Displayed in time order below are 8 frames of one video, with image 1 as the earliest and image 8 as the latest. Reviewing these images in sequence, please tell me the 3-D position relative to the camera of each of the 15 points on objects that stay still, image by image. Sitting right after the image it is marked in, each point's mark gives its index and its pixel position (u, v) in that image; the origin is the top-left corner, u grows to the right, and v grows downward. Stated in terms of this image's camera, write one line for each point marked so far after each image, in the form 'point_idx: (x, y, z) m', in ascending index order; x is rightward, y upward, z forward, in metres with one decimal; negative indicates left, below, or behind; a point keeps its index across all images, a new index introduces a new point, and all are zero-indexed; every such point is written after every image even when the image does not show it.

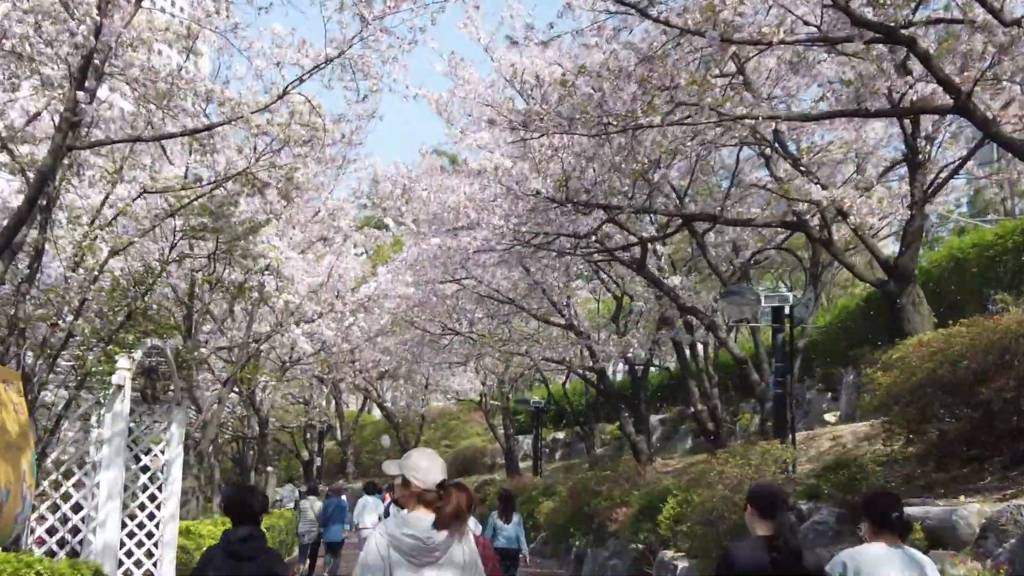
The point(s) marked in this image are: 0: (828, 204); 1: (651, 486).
0: (+3.0, +0.8, +10.7) m
1: (+1.9, -2.7, +15.1) m
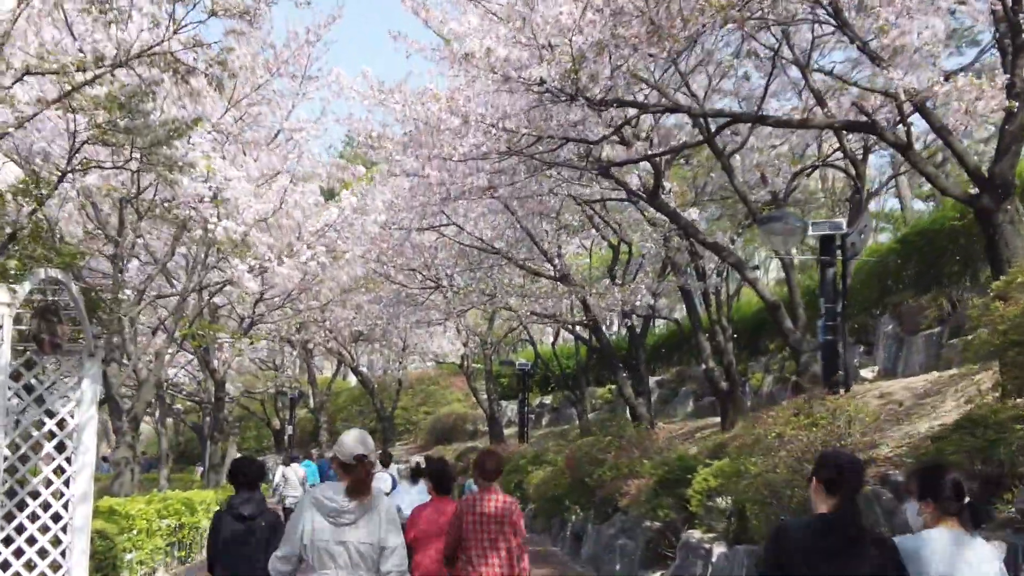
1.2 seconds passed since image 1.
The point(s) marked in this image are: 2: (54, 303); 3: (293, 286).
0: (+3.0, +1.4, +8.5) m
1: (+1.8, -1.9, +13.0) m
2: (-3.5, -0.1, +8.8) m
3: (-3.8, +0.1, +19.8) m
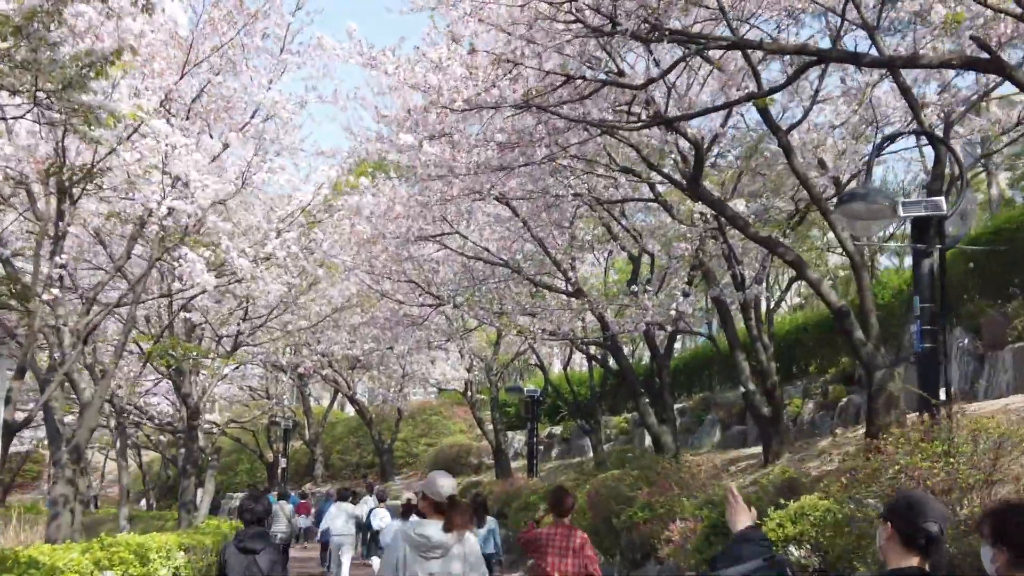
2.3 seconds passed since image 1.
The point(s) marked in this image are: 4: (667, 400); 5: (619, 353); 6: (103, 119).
0: (+3.1, +1.5, +6.5) m
1: (+1.9, -2.0, +10.9) m
2: (-3.4, 0.0, +6.8) m
3: (-3.6, -0.2, +17.7) m
4: (+2.5, -1.8, +18.3) m
5: (+1.7, -1.0, +18.0) m
6: (-2.6, +1.1, +7.1) m
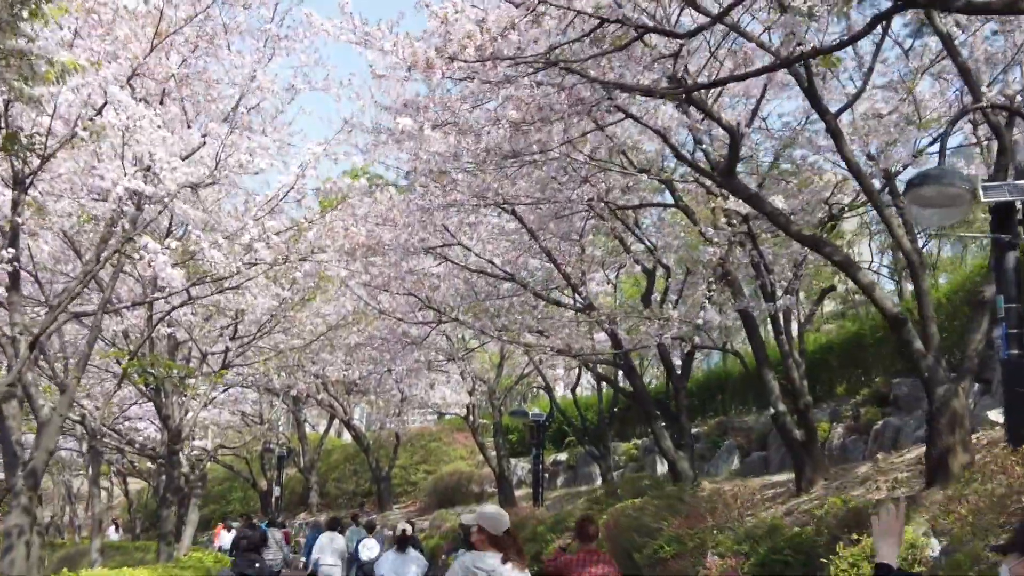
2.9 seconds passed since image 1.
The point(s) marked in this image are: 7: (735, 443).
0: (+3.2, +1.6, +5.4) m
1: (+2.0, -2.0, +9.7) m
2: (-3.3, 0.0, +5.6) m
3: (-3.5, -0.4, +16.6) m
4: (+2.6, -2.0, +17.1) m
5: (+1.8, -1.3, +16.8) m
6: (-2.4, +1.1, +5.9) m
7: (+3.8, -2.7, +19.4) m
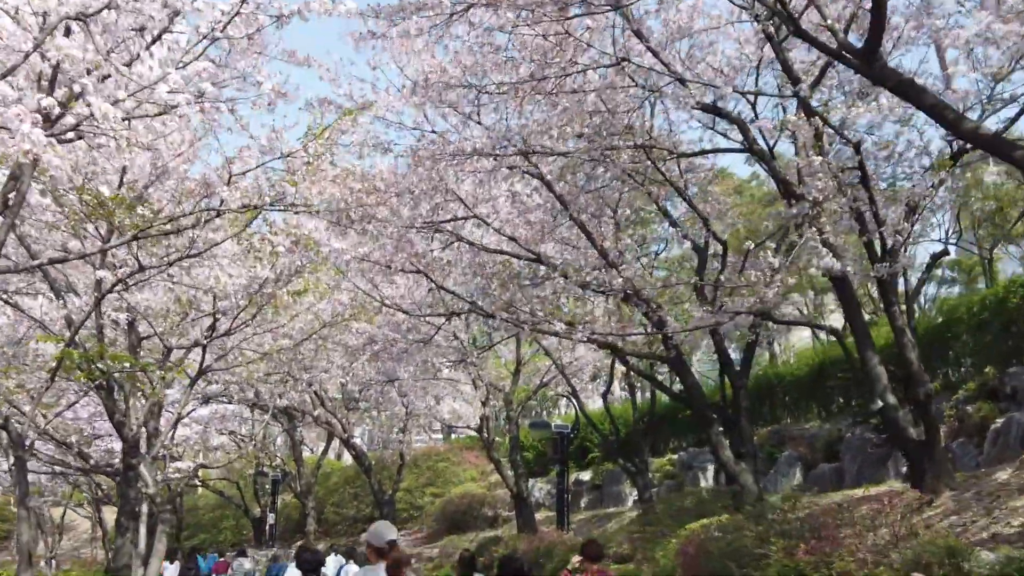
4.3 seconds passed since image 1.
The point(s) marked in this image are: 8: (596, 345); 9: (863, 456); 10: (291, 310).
0: (+3.5, +2.1, +2.7) m
1: (+2.4, -1.6, +6.9) m
2: (-3.0, +0.5, +2.9) m
3: (-3.2, -0.2, +13.8) m
4: (+2.9, -1.8, +14.3) m
5: (+2.2, -1.0, +14.0) m
6: (-2.1, +1.6, +3.2) m
7: (+4.2, -2.4, +16.7) m
8: (+1.0, -0.7, +13.9) m
9: (+4.7, -2.2, +15.1) m
10: (-3.3, -0.4, +17.0) m
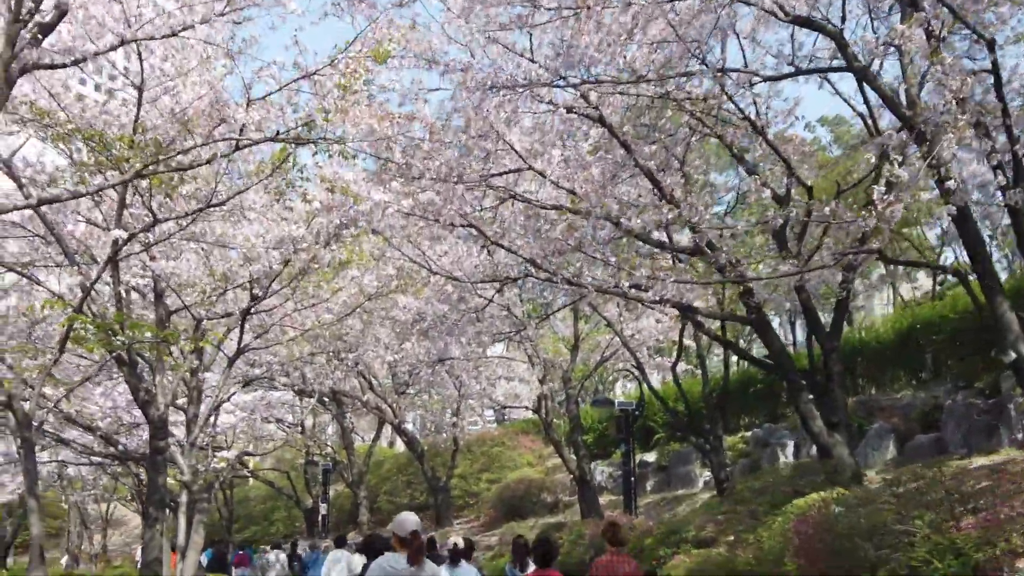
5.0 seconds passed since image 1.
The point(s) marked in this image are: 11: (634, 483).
0: (+3.6, +2.6, +1.2) m
1: (+2.8, -1.1, +5.5) m
2: (-2.8, +0.8, +1.7) m
3: (-2.5, +0.2, +12.6) m
4: (+3.7, -1.2, +12.8) m
5: (+2.9, -0.5, +12.6) m
6: (-1.9, +1.9, +2.0) m
7: (+5.0, -1.8, +15.1) m
8: (+1.7, -0.2, +12.5) m
9: (+5.5, -1.6, +13.5) m
10: (-2.5, +0.1, +15.8) m
11: (+2.0, -3.3, +19.1) m
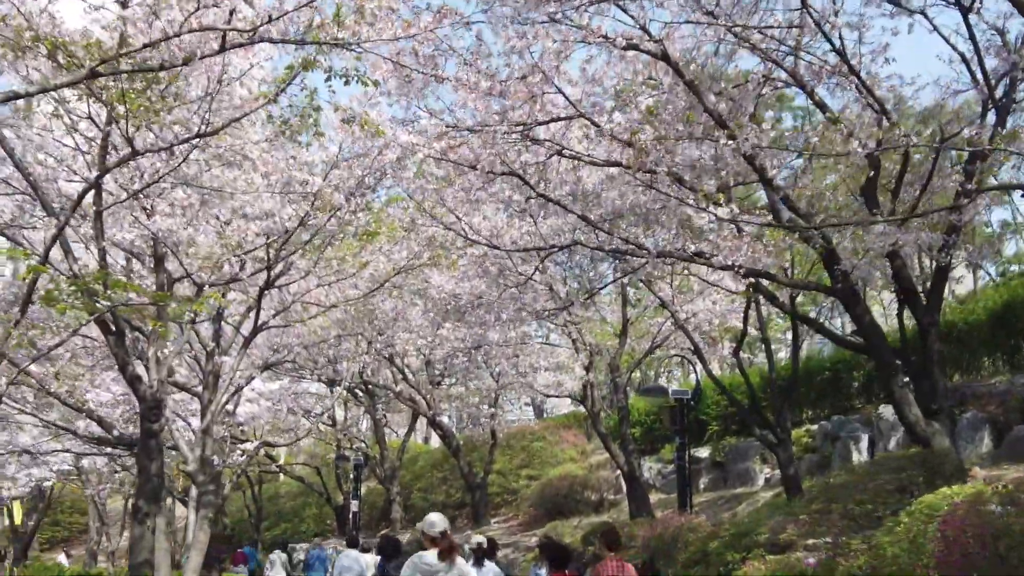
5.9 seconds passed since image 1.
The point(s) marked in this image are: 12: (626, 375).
0: (+3.7, +2.9, -0.6) m
1: (+3.0, -0.8, +3.8) m
2: (-2.7, +1.1, +0.1) m
3: (-2.1, +0.5, +11.1) m
4: (+4.2, -0.9, +11.1) m
5: (+3.4, -0.1, +10.9) m
6: (-1.8, +2.2, +0.4) m
7: (+5.6, -1.5, +13.3) m
8: (+2.2, +0.1, +10.8) m
9: (+5.9, -1.3, +11.7) m
10: (-1.9, +0.4, +14.3) m
11: (+2.7, -2.9, +17.4) m
12: (+1.9, -1.5, +18.6) m
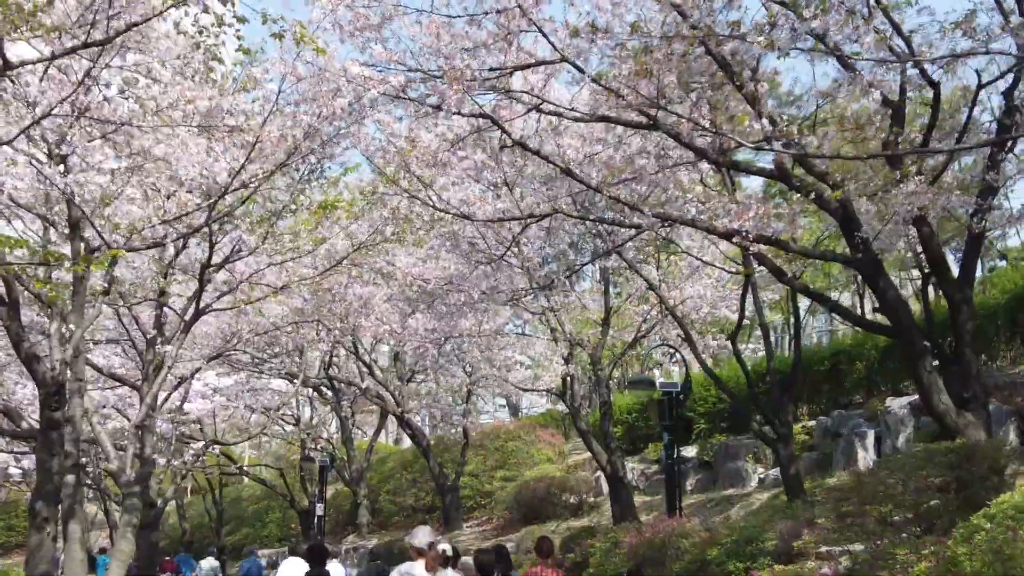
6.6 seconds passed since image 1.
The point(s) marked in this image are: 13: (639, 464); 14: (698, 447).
0: (+3.7, +3.2, -1.9) m
1: (+2.9, -0.5, +2.4) m
2: (-2.7, +1.4, -1.4) m
3: (-2.3, +0.8, +9.6) m
4: (+3.9, -0.6, +9.7) m
5: (+3.1, +0.1, +9.5) m
6: (-1.8, +2.5, -1.1) m
7: (+5.3, -1.3, +12.0) m
8: (+2.0, +0.4, +9.4) m
9: (+5.7, -1.0, +10.4) m
10: (-2.2, +0.7, +12.8) m
11: (+2.3, -2.7, +16.0) m
12: (+1.5, -1.2, +17.2) m
13: (+2.2, -3.1, +19.5) m
14: (+3.2, -2.7, +19.4) m
